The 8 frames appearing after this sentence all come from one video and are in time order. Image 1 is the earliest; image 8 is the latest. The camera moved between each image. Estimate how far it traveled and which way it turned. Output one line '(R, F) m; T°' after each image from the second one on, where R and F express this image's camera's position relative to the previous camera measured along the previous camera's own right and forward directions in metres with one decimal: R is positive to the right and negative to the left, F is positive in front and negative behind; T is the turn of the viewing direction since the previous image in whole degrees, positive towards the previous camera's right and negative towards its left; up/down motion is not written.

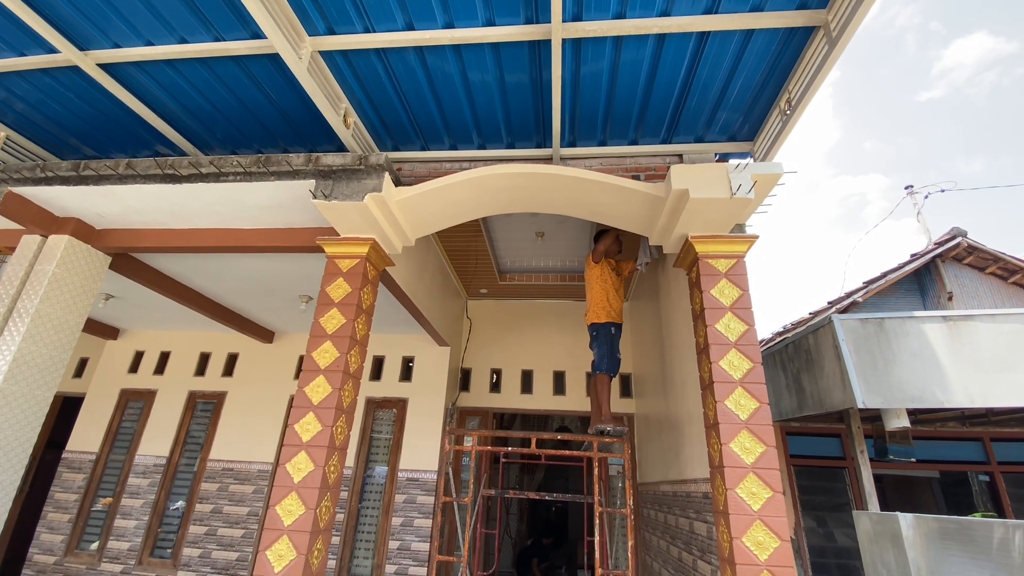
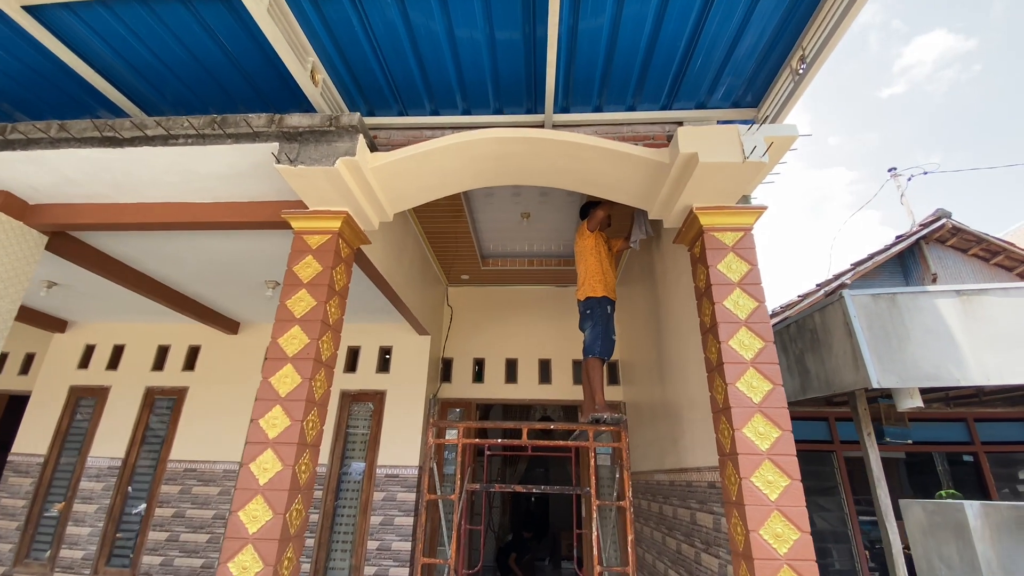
(-0.1, +0.3) m; +3°
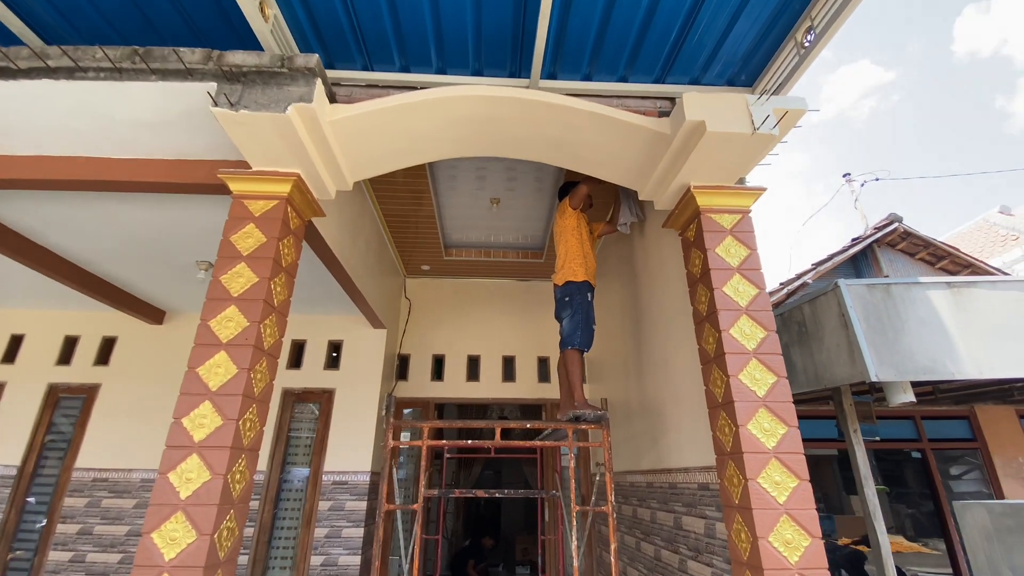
(-0.1, +0.3) m; +6°
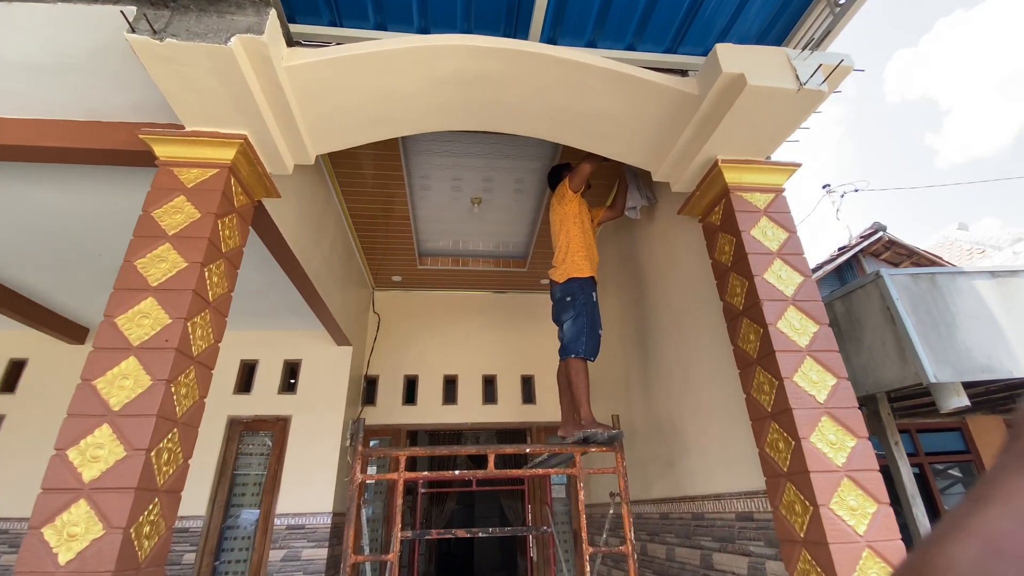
(-0.1, +0.4) m; +4°
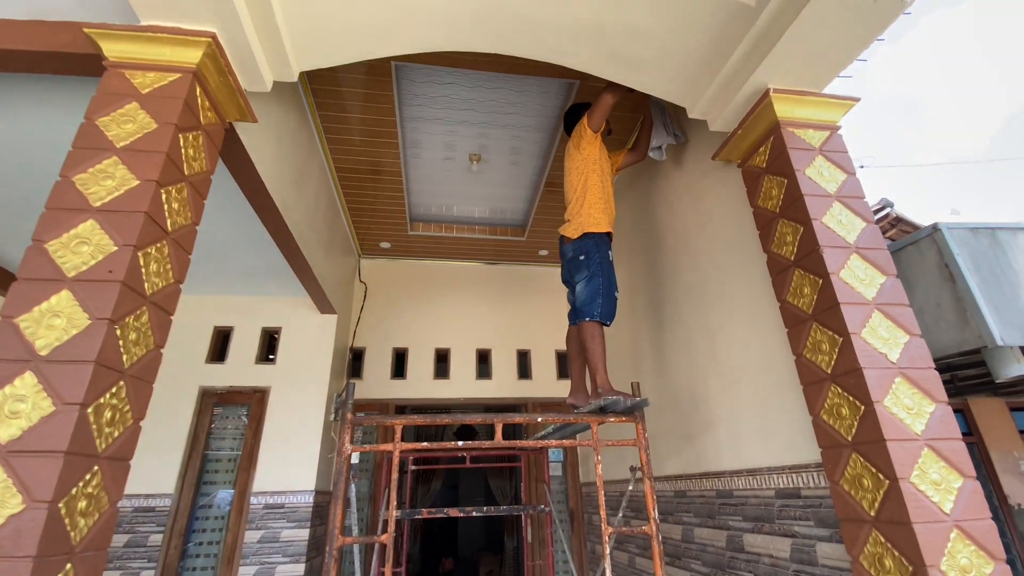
(-0.1, +0.3) m; +2°
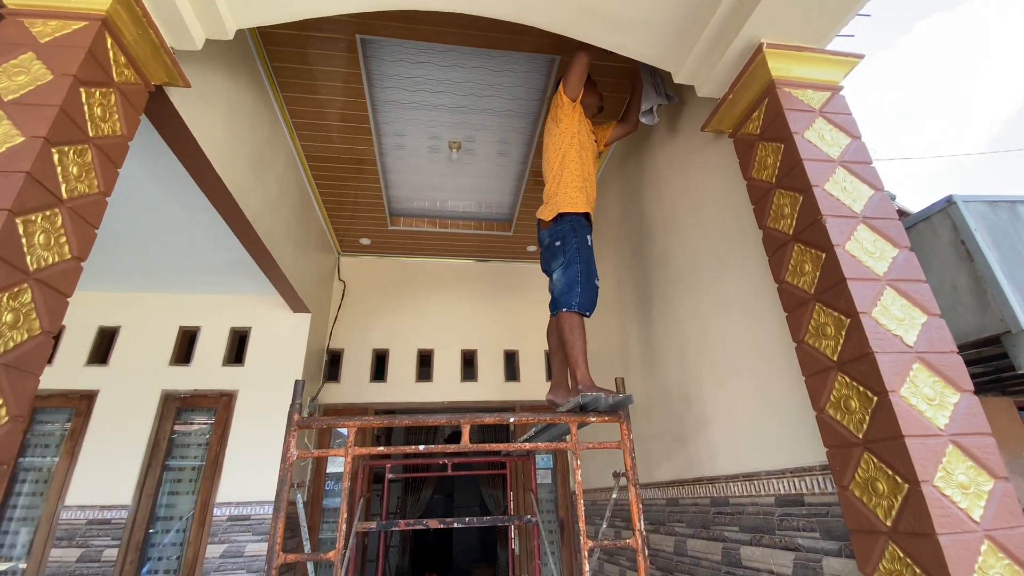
(+0.1, +0.2) m; 0°
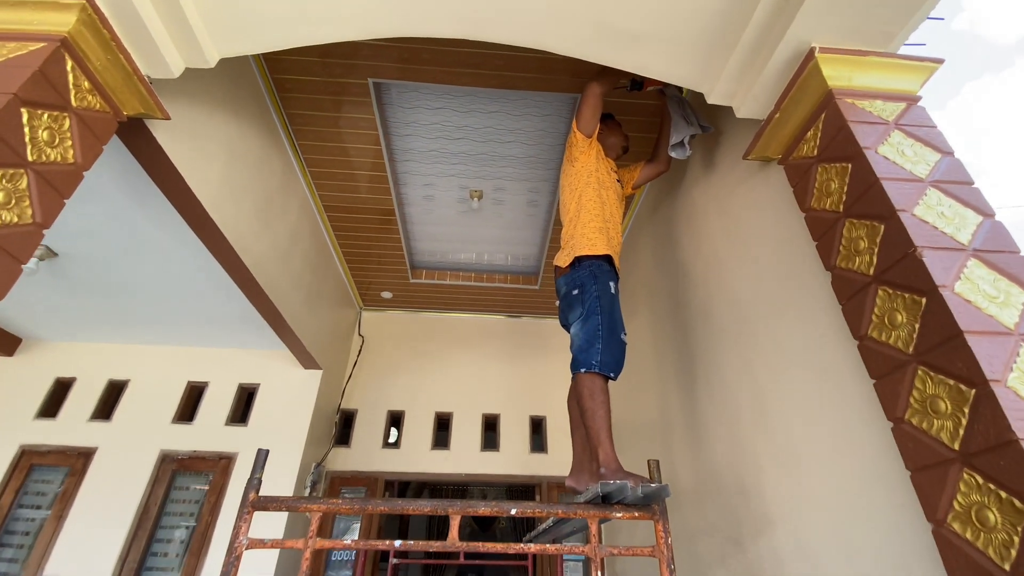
(+0.1, +0.3) m; -5°
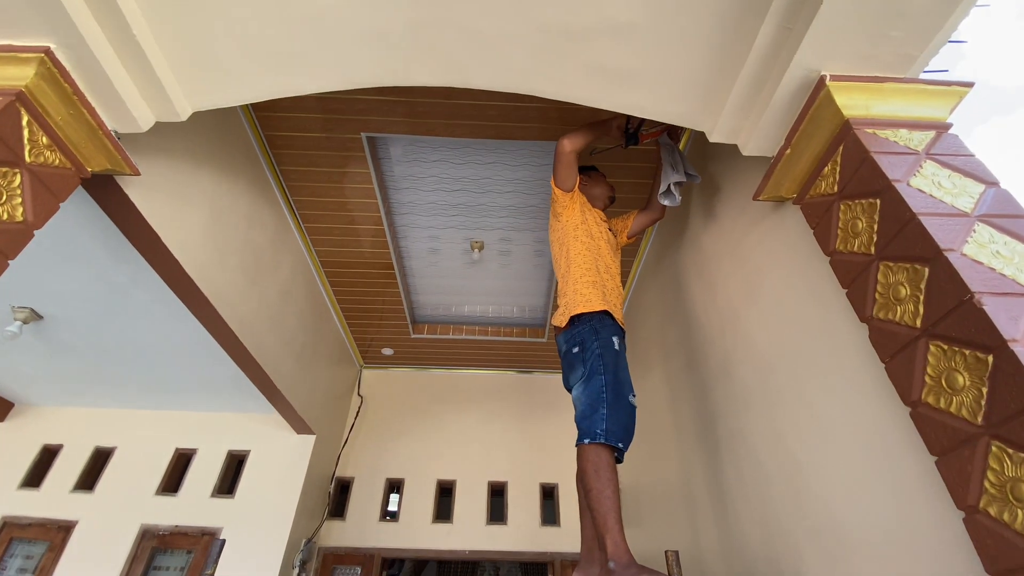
(+0.1, +0.2) m; -2°
